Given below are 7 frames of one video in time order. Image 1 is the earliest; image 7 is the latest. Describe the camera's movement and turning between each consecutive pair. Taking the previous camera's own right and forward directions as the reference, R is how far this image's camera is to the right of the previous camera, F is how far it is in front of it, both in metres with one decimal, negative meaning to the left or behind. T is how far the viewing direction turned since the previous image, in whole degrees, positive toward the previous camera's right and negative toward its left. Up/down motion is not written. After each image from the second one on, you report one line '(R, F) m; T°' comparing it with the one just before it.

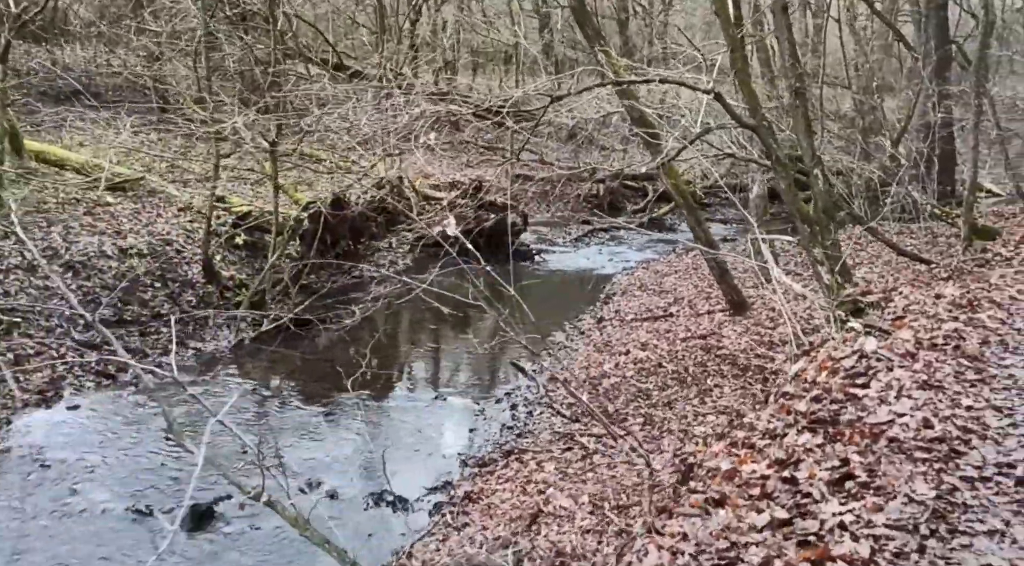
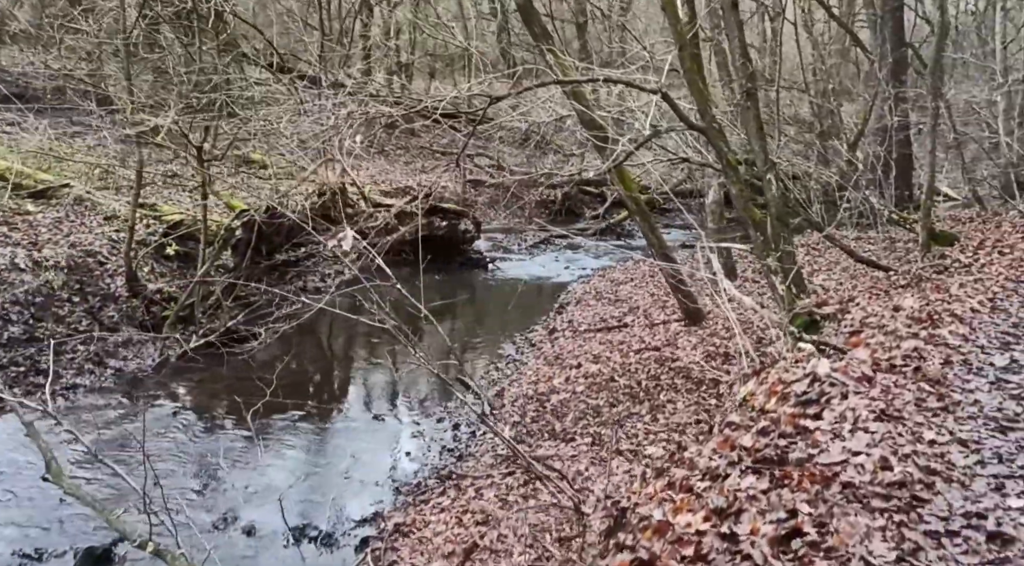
(+0.3, +0.7) m; +2°
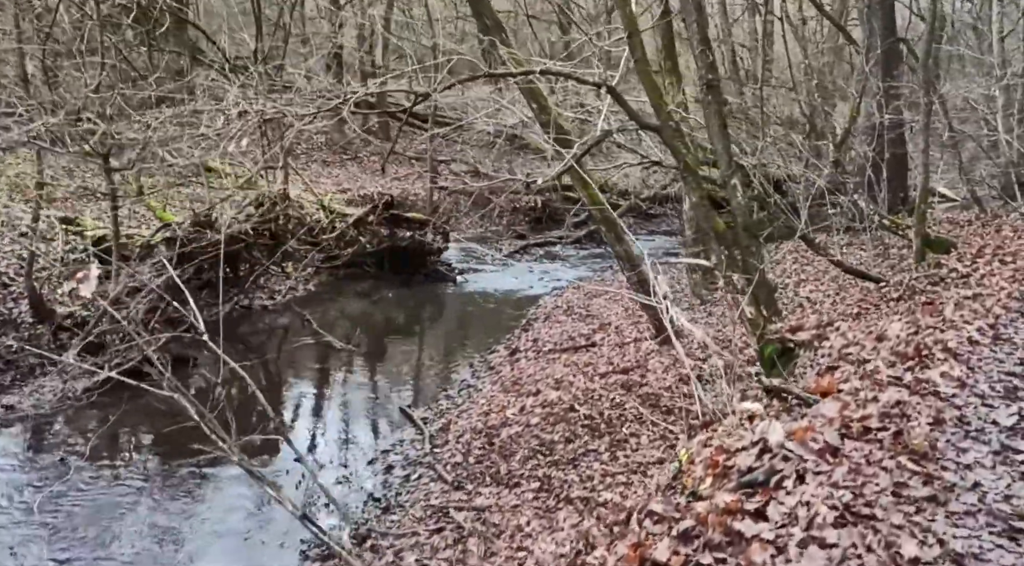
(+0.7, +1.5) m; 0°
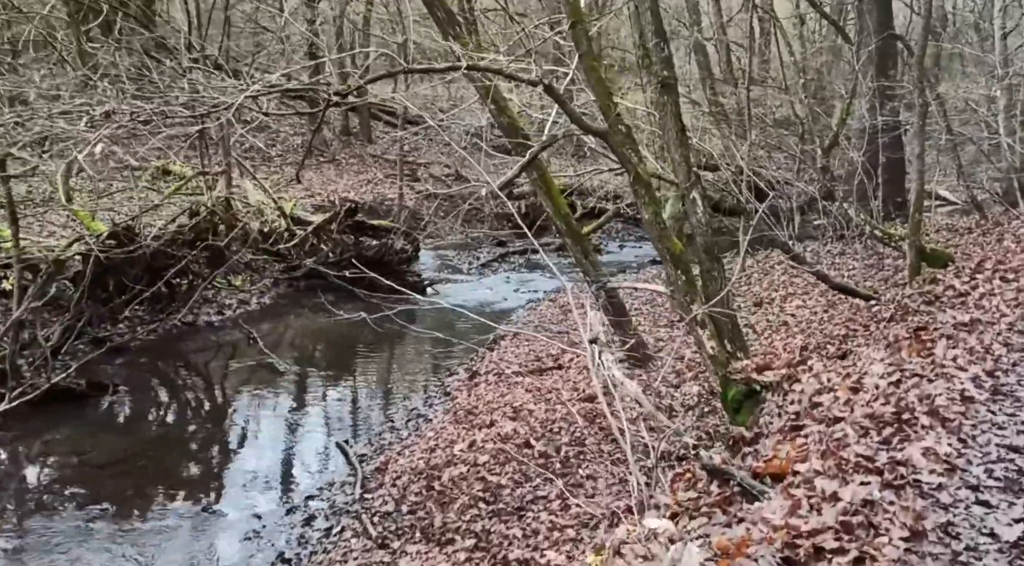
(+0.7, +1.3) m; 0°
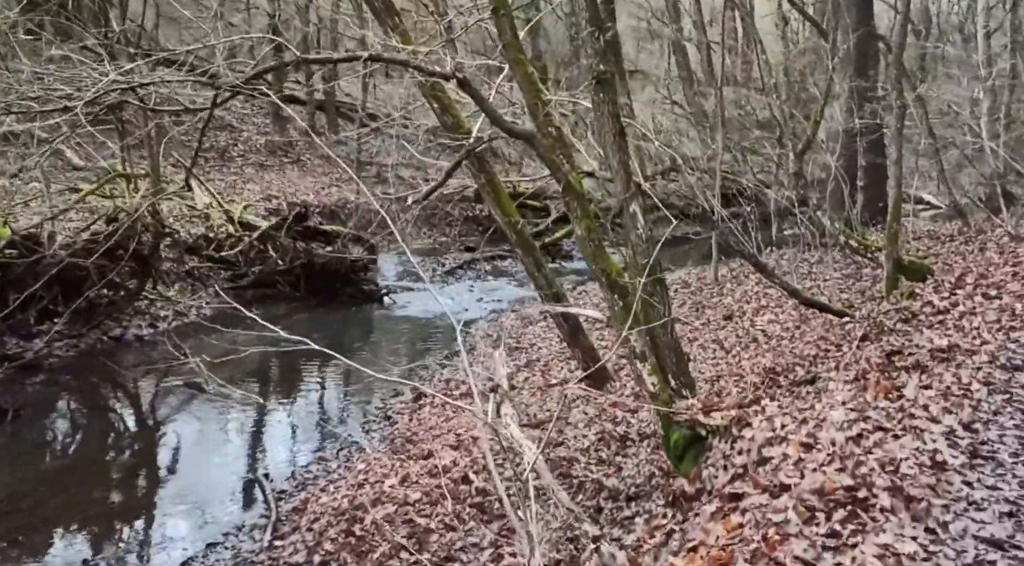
(+0.6, +1.1) m; +1°
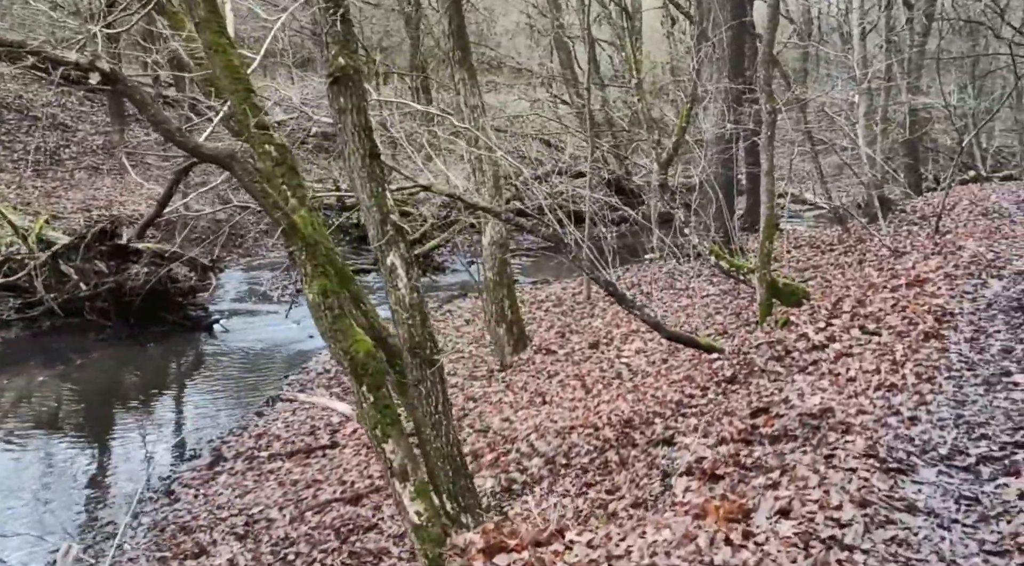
(+1.1, +2.1) m; +6°
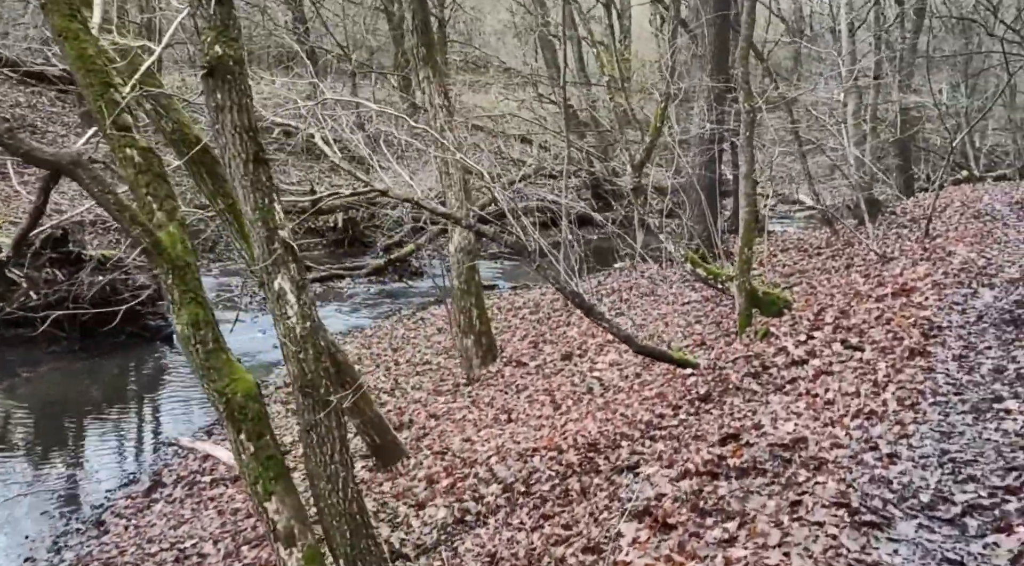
(+0.4, +0.8) m; 0°
